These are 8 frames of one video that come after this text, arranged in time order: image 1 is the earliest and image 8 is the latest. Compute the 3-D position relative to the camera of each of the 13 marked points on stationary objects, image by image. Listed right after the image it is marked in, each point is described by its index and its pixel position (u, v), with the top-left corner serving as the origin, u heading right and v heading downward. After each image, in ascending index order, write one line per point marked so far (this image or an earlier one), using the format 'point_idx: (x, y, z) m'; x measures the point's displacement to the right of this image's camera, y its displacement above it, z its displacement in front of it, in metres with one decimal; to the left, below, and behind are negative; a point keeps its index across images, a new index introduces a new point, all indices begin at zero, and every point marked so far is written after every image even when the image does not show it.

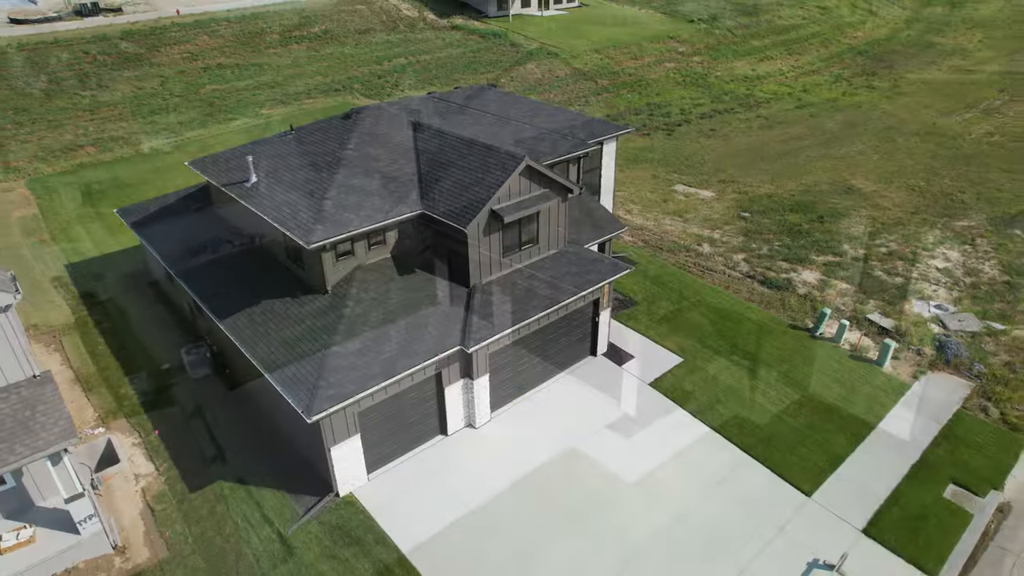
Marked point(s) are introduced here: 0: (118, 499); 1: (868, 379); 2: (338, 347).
0: (-9.2, -4.9, +14.9) m
1: (+11.0, -2.8, +19.7) m
2: (-4.0, -1.4, +14.5) m
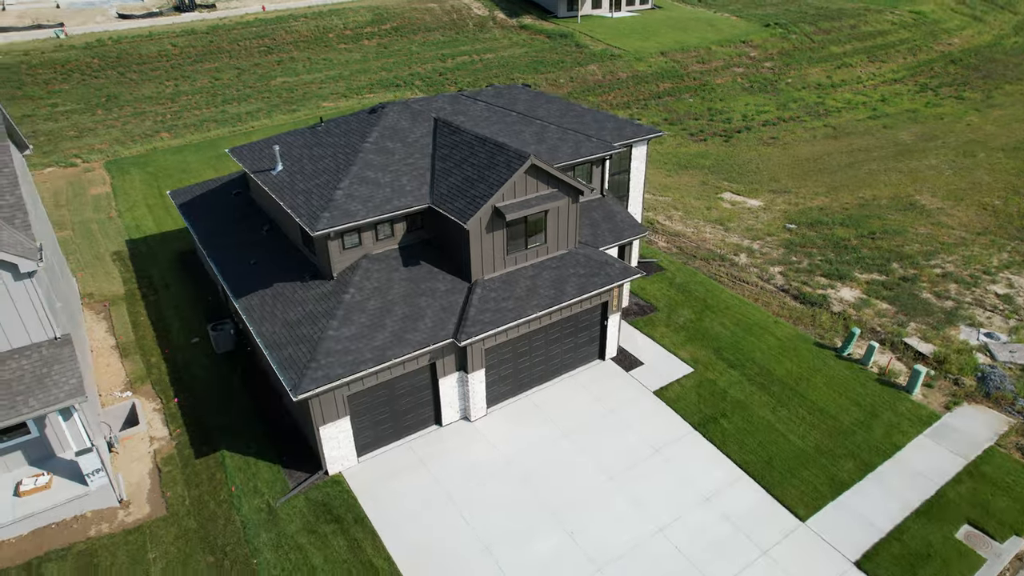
0: (-9.6, -4.3, +16.1) m
1: (+11.1, -3.4, +18.6) m
2: (-4.3, -1.0, +15.1) m
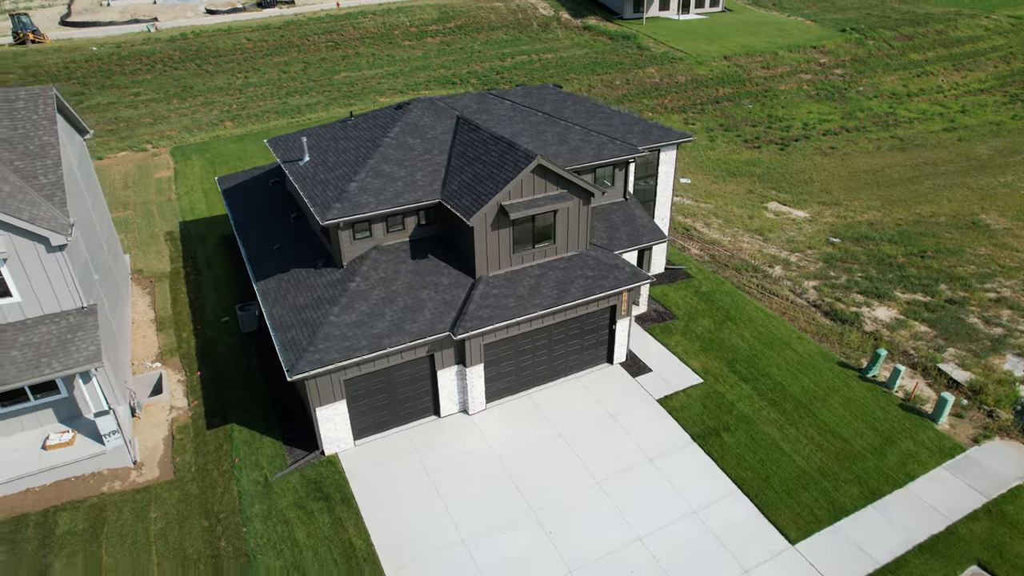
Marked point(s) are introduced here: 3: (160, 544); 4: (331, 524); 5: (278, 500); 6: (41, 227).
0: (-9.8, -3.7, +17.3) m
1: (+11.1, -4.0, +17.6) m
2: (-4.4, -0.7, +15.7) m
3: (-7.7, -5.6, +14.0) m
4: (-4.2, -5.4, +14.6) m
5: (-5.6, -5.1, +15.2) m
6: (-10.2, +1.3, +13.9) m
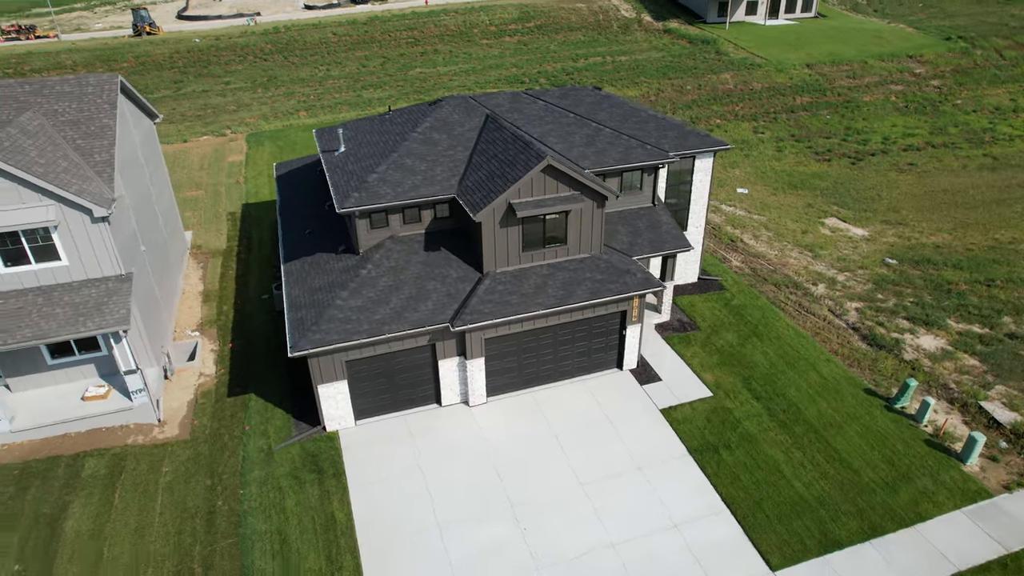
0: (-9.8, -2.9, +18.8) m
1: (+10.9, -4.7, +16.5) m
2: (-4.4, -0.3, +16.5) m
3: (-8.3, -5.0, +15.3) m
4: (-4.7, -5.0, +15.4) m
5: (-6.0, -4.6, +16.1) m
6: (-10.3, +2.1, +15.4) m
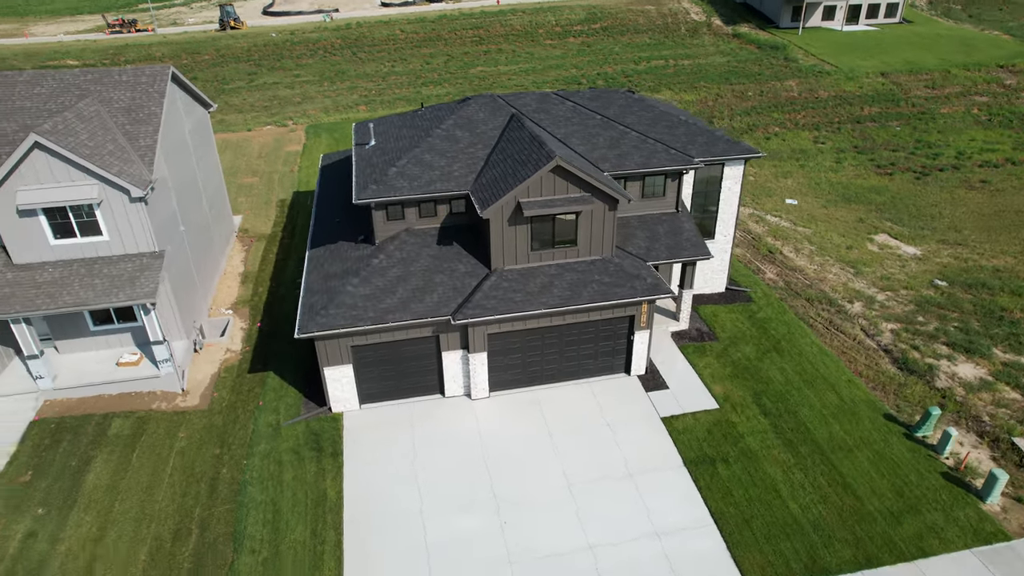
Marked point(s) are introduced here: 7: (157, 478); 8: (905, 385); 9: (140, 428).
0: (-9.6, -2.2, +20.0) m
1: (+10.6, -5.3, +15.5) m
2: (-4.3, 0.0, +17.2) m
3: (-8.6, -4.4, +16.4) m
4: (-5.0, -4.7, +16.1) m
5: (-6.2, -4.1, +17.0) m
6: (-10.1, +2.8, +16.7) m
7: (-8.8, -4.7, +15.8) m
8: (+11.9, -2.9, +19.3) m
9: (-10.0, -3.8, +17.2) m
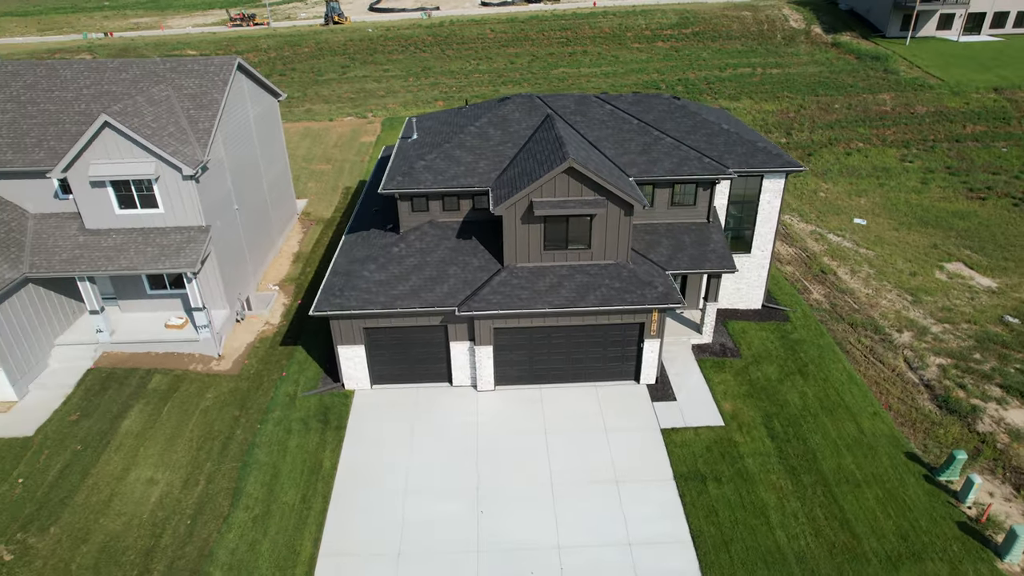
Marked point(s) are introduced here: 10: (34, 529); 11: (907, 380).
0: (-9.0, -1.4, +21.6) m
1: (+10.0, -6.1, +14.3) m
2: (-4.1, +0.4, +18.1) m
3: (-8.7, -3.6, +17.9) m
4: (-5.2, -4.2, +17.2) m
5: (-6.2, -3.5, +18.1) m
6: (-9.6, +3.7, +18.4) m
7: (-9.1, -3.9, +17.4) m
8: (+12.0, -3.8, +17.9) m
9: (-10.0, -2.9, +19.0) m
10: (-11.1, -5.6, +14.8) m
11: (+12.2, -2.8, +19.6) m
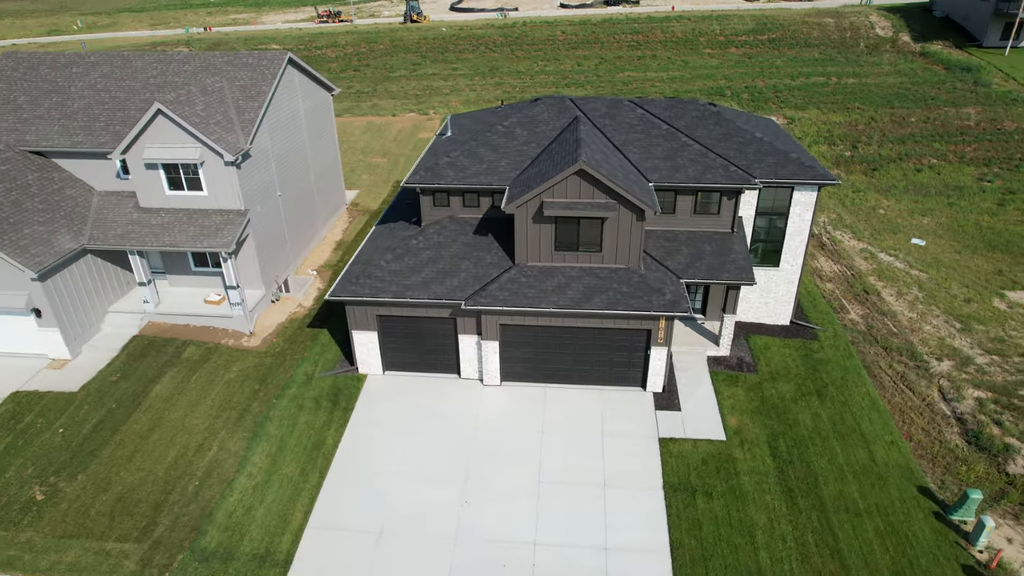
0: (-8.3, -0.8, +22.9) m
1: (+9.3, -6.6, +13.5) m
2: (-3.8, +0.7, +18.8) m
3: (-8.7, -3.0, +19.2) m
4: (-5.3, -3.8, +18.0) m
5: (-6.2, -3.1, +19.1) m
6: (-9.0, +4.4, +19.7) m
7: (-9.1, -3.2, +18.7) m
8: (+11.9, -4.5, +16.7) m
9: (-9.7, -2.2, +20.4) m
10: (-11.5, -4.8, +16.4) m
11: (+12.3, -3.6, +18.4) m
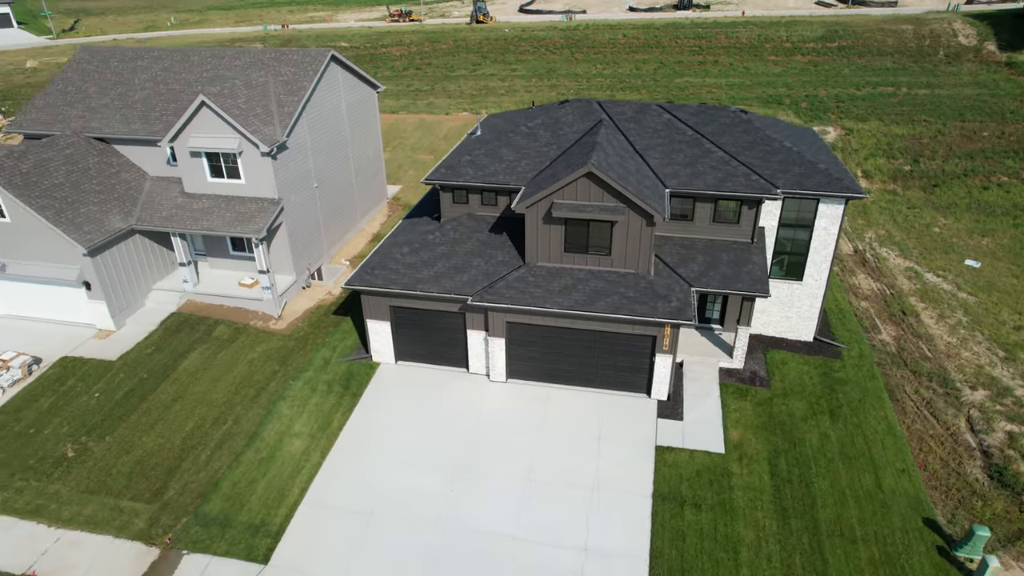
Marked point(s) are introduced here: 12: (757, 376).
0: (-7.6, -0.3, +23.9) m
1: (+8.7, -7.1, +12.8) m
2: (-3.4, +1.0, +19.4) m
3: (-8.4, -2.5, +20.3) m
4: (-5.3, -3.4, +18.8) m
5: (-6.0, -2.7, +19.9) m
6: (-8.3, +4.9, +20.8) m
7: (-8.9, -2.7, +19.8) m
8: (+11.6, -5.1, +15.8) m
9: (-9.3, -1.6, +21.5) m
10: (-11.6, -4.1, +17.7) m
11: (+12.3, -4.2, +17.4) m
12: (+7.4, -2.7, +19.4) m
